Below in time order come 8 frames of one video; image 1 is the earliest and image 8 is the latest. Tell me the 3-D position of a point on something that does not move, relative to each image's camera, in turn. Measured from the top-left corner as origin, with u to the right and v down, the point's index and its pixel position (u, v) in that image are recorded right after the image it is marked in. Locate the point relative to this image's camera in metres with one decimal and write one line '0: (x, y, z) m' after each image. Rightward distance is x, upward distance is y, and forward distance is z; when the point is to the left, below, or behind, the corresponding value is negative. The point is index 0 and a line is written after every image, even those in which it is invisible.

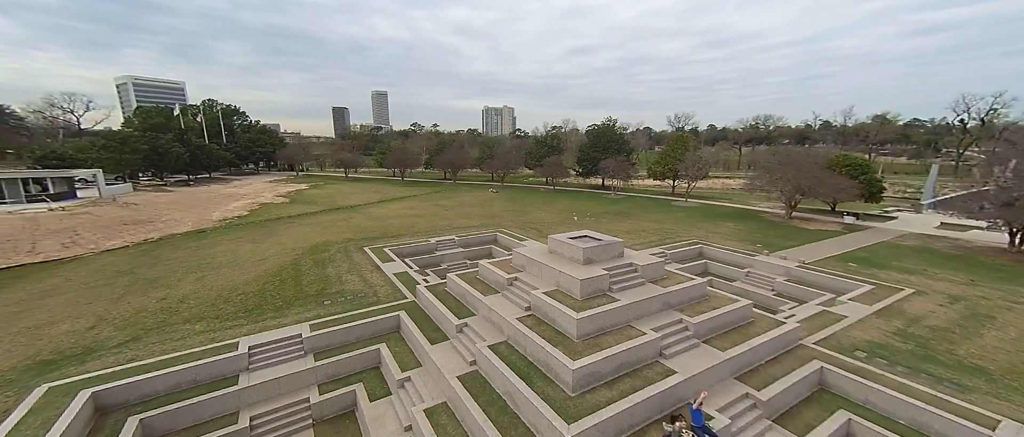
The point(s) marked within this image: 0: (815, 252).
0: (+14.9, -1.6, +17.7) m
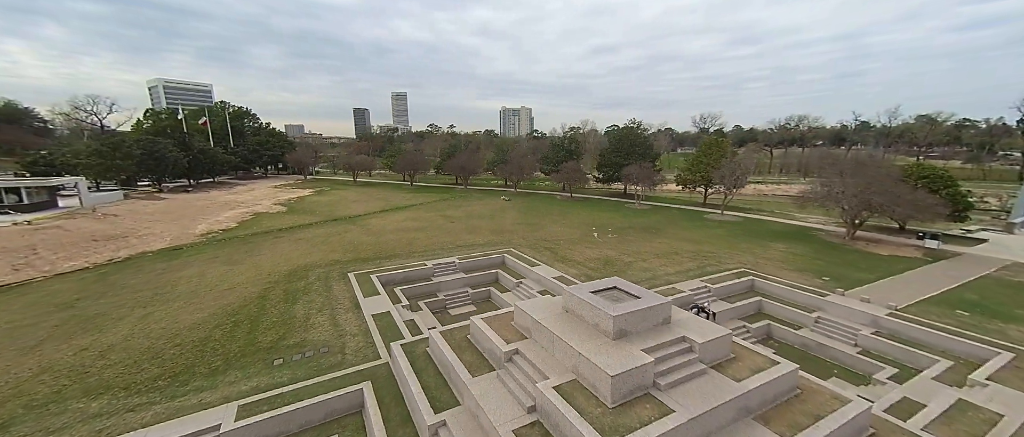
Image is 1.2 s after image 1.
0: (+15.2, -2.8, +14.0) m
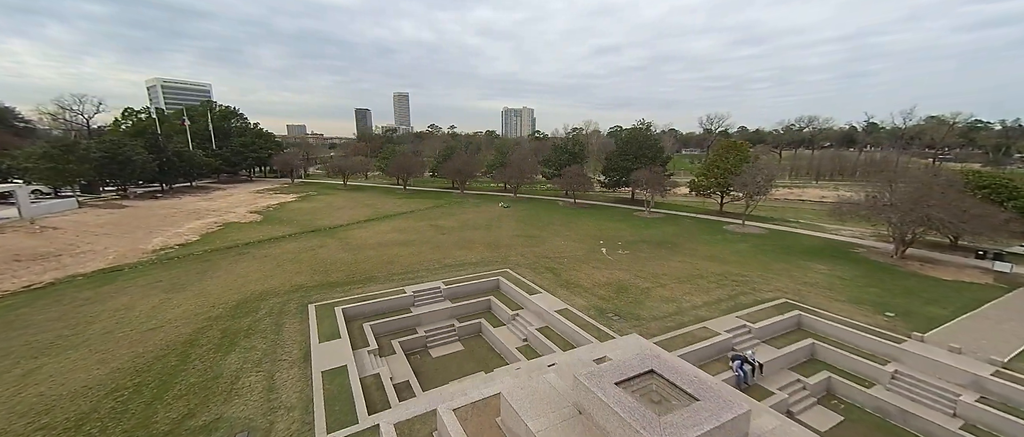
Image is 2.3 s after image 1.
0: (+15.0, -3.6, +11.2) m
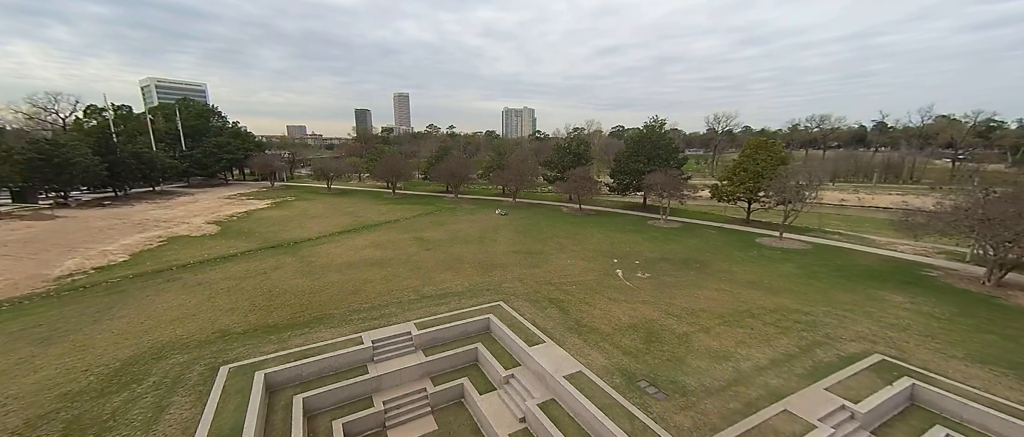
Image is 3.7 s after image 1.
0: (+14.8, -4.3, +7.3) m
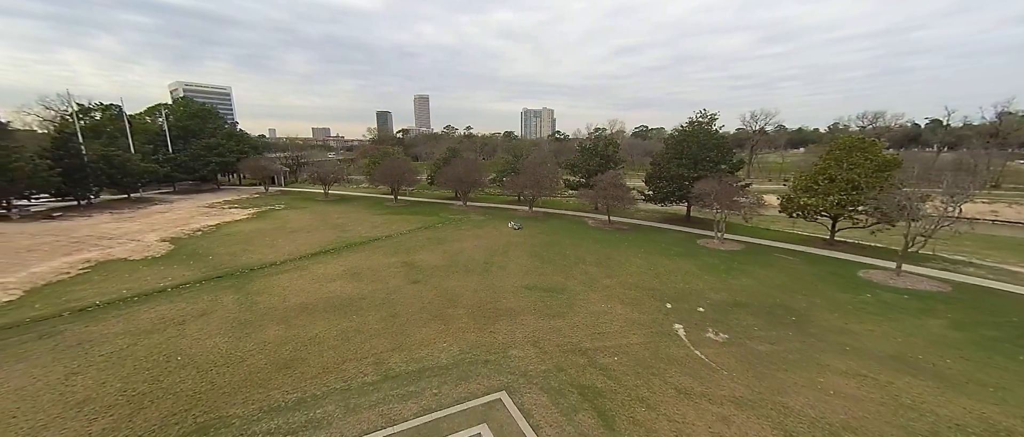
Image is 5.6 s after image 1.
0: (+14.7, -5.5, +1.4) m
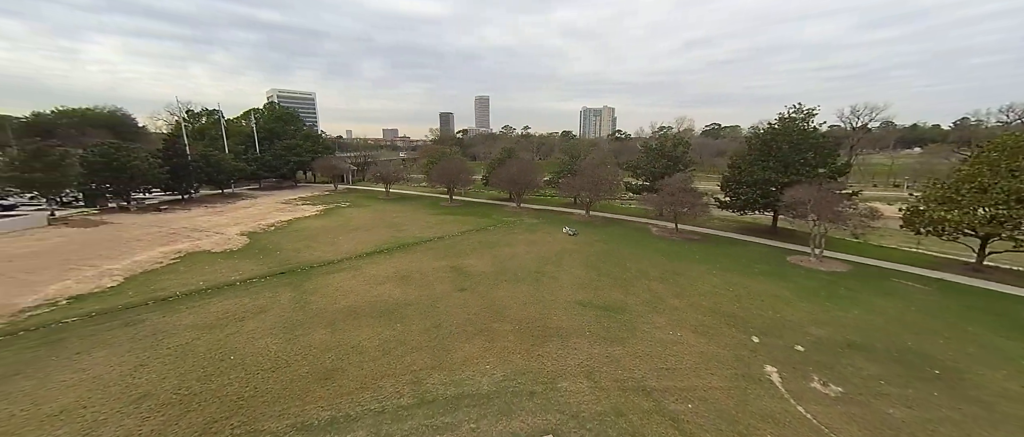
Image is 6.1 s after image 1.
0: (+14.3, -6.2, -2.2) m
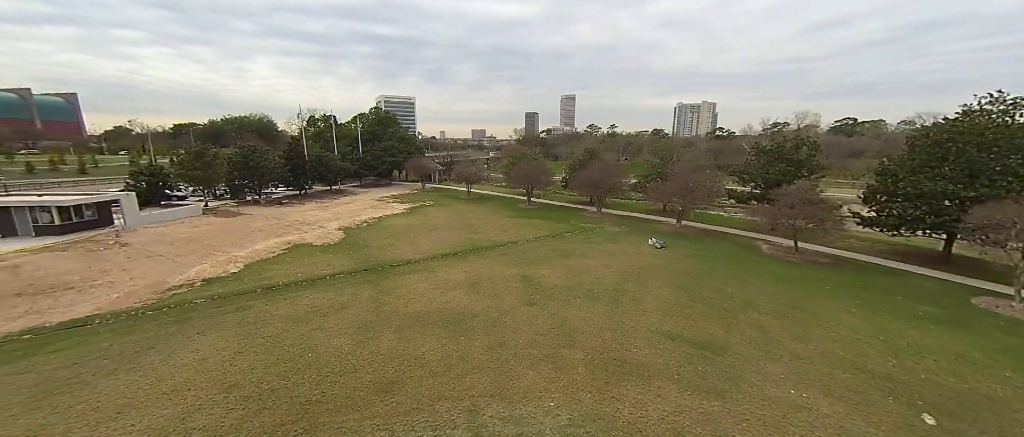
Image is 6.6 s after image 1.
0: (+12.8, -7.2, -6.4) m
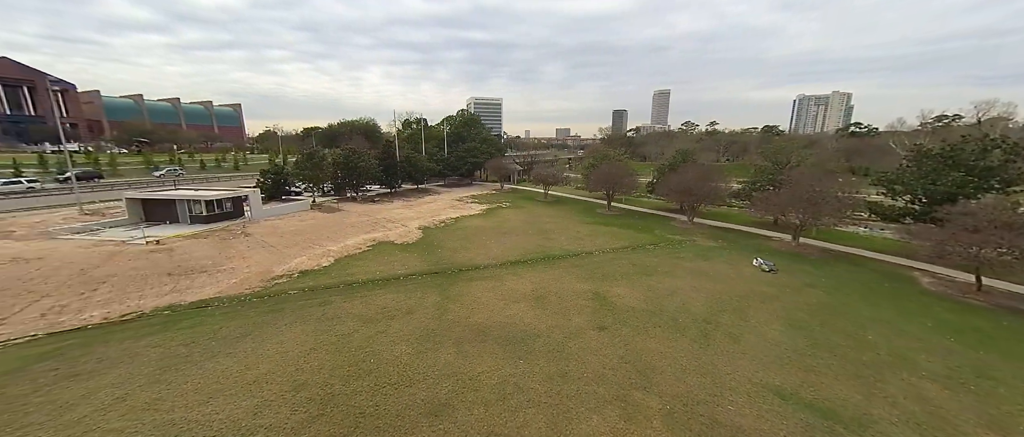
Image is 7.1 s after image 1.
0: (+10.1, -8.1, -10.0) m
